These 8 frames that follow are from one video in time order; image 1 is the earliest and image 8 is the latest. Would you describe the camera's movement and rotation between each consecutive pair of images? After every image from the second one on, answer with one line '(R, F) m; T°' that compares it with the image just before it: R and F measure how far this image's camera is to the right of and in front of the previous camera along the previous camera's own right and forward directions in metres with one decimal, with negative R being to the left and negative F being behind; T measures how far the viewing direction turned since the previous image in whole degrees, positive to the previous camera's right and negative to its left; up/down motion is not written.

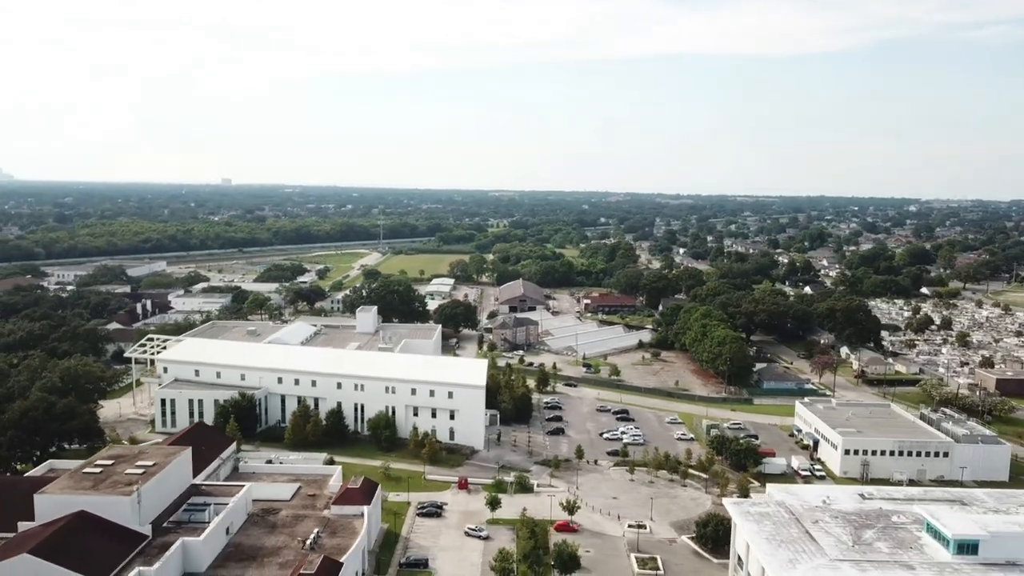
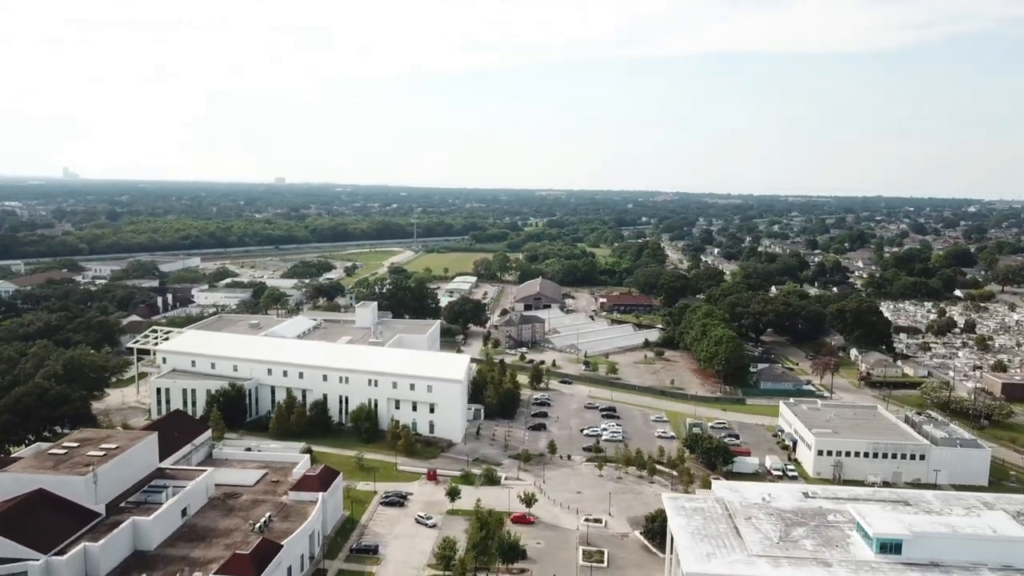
(+1.9, -0.3) m; -3°
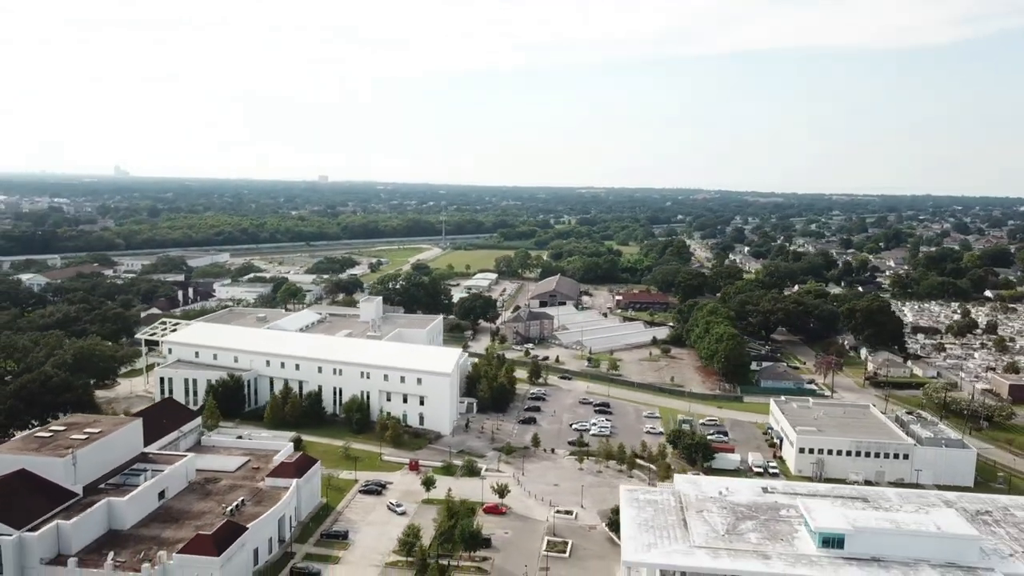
(+1.5, -0.3) m; -3°
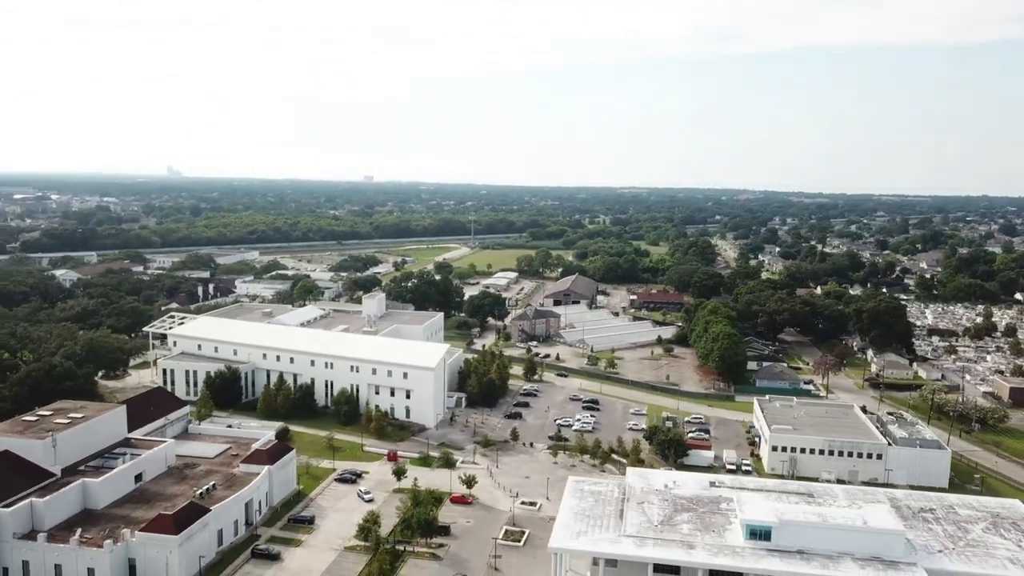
(+1.7, -0.4) m; -3°
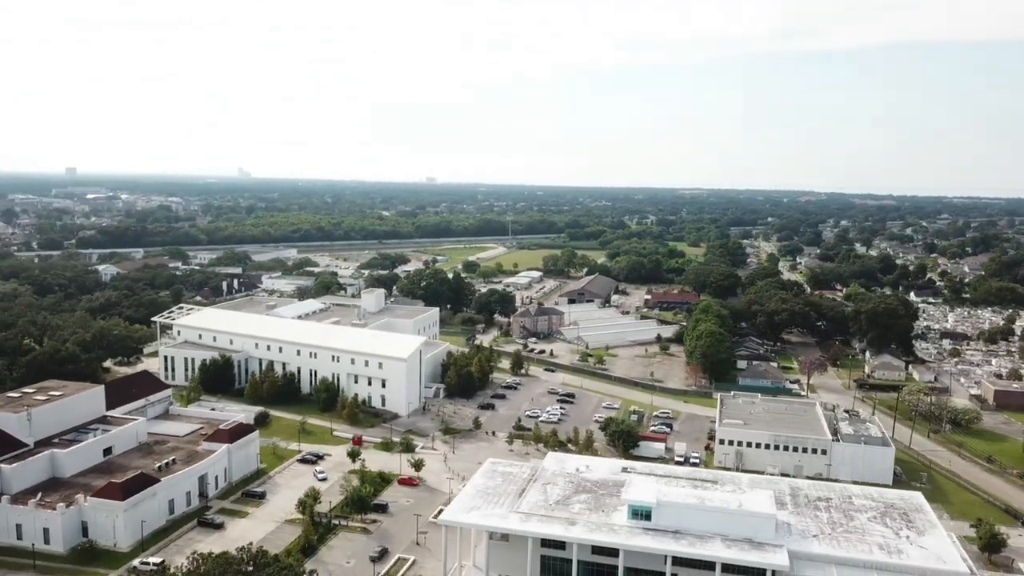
(+2.7, -0.8) m; -4°
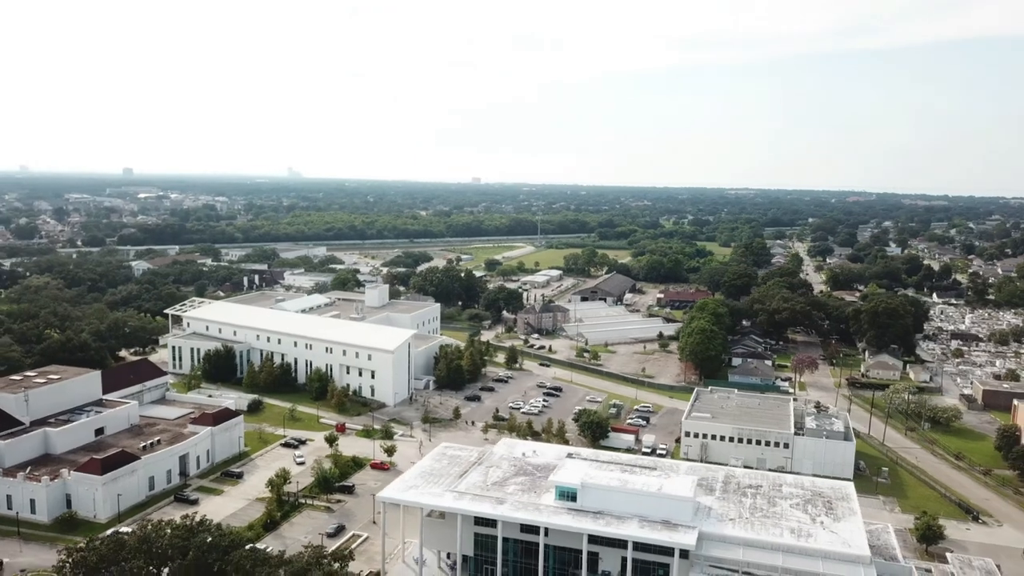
(+1.9, -0.8) m; -3°
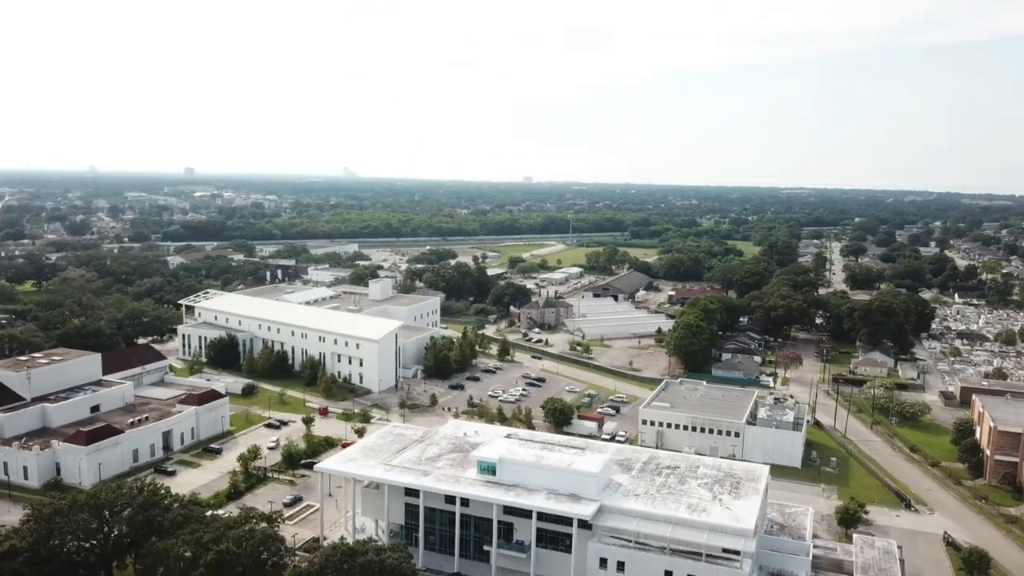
(+2.4, -1.1) m; -4°
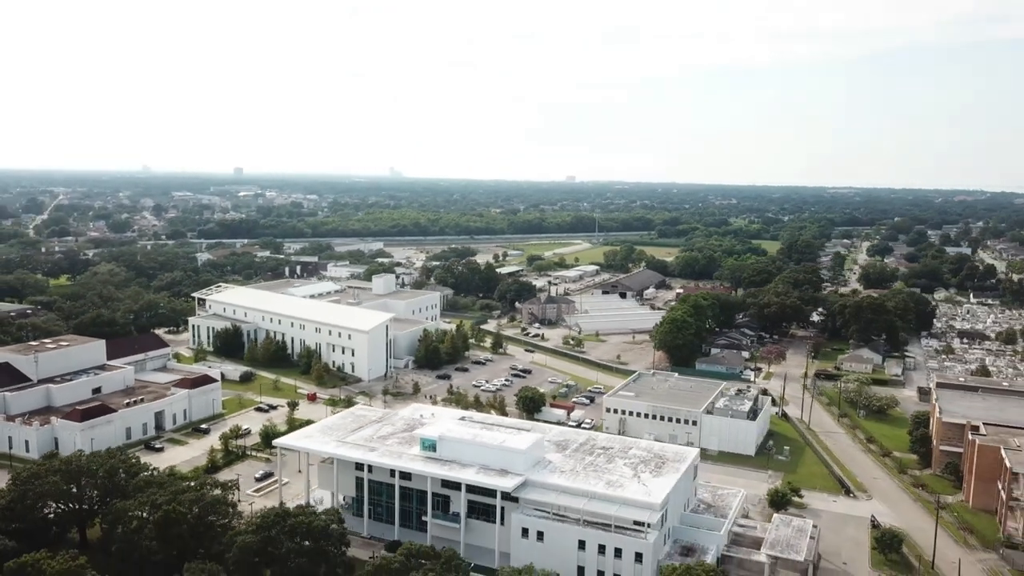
(+2.1, -1.1) m; -3°
